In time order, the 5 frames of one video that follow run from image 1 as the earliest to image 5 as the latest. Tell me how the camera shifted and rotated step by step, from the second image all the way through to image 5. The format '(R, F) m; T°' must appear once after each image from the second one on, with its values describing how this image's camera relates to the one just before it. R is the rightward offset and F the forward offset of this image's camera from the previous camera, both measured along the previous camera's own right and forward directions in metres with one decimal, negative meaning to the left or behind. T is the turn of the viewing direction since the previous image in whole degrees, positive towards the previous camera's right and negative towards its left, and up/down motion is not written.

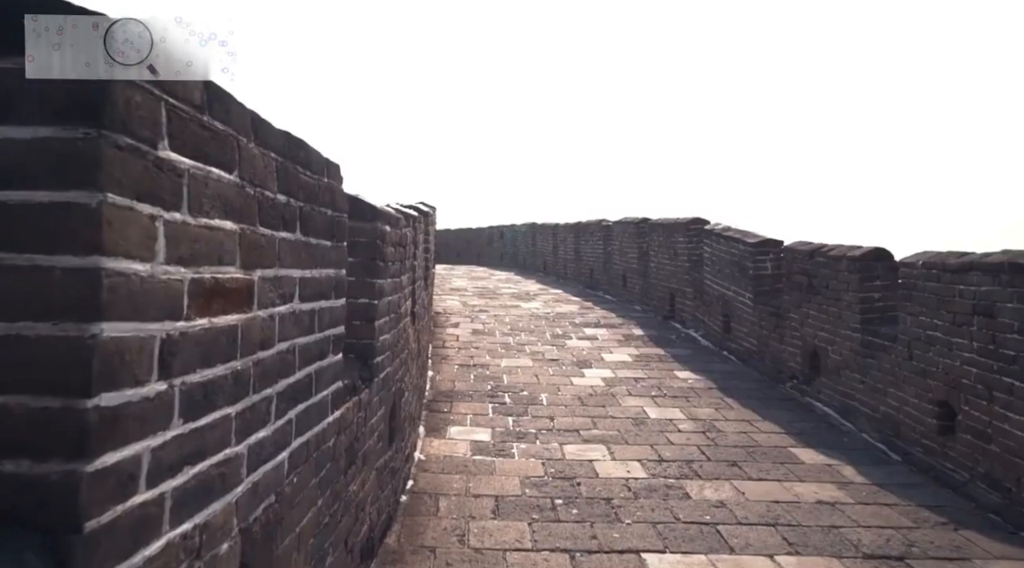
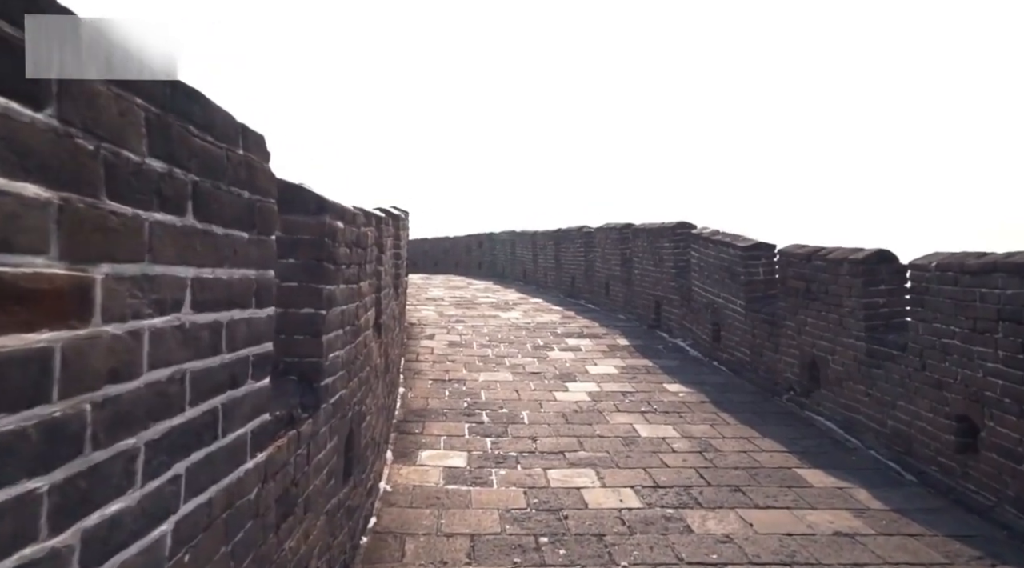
(0.0, +0.5) m; +2°
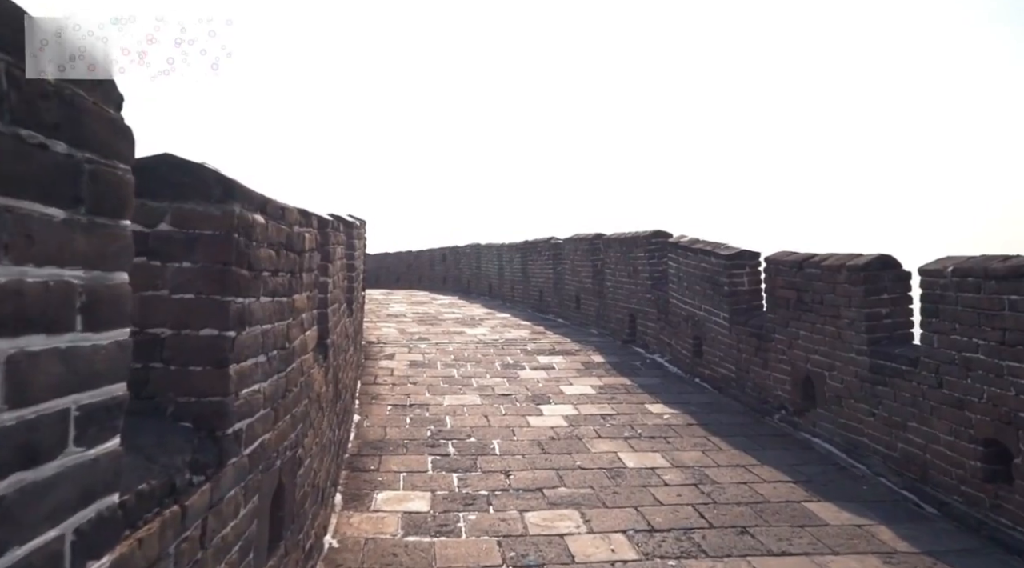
(0.0, +0.6) m; +3°
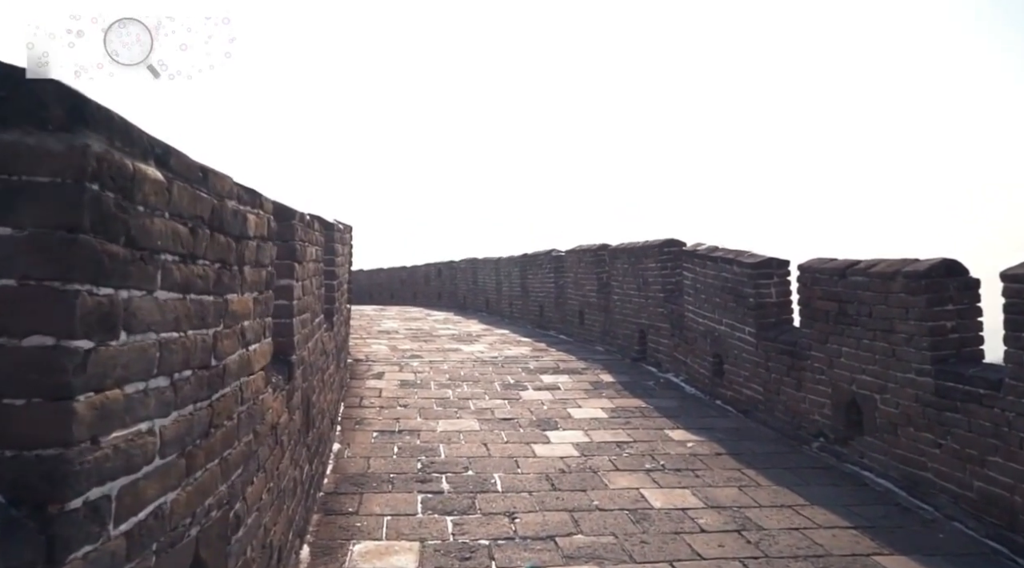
(0.0, +0.8) m; 0°
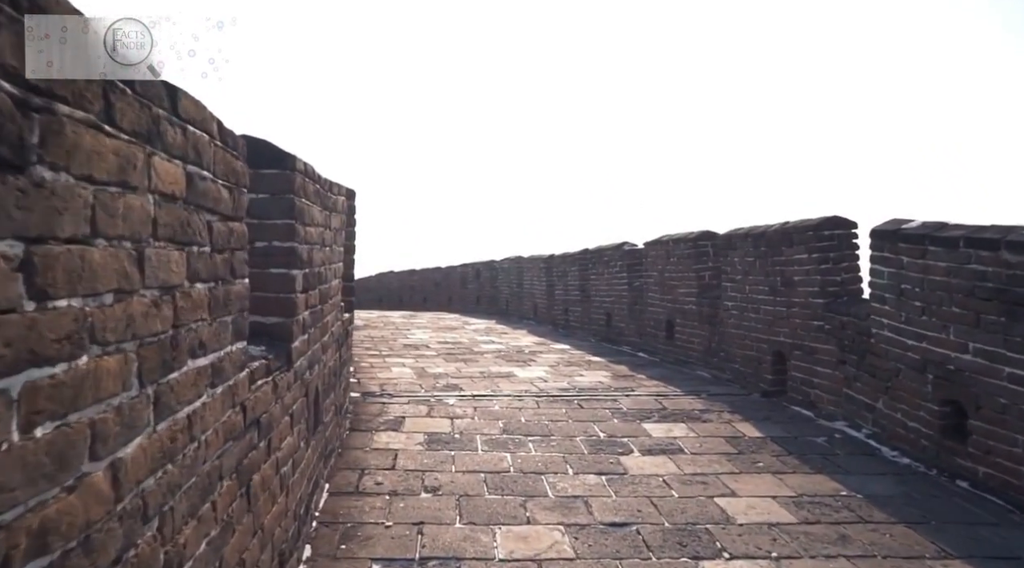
(-0.4, +2.8) m; -3°
